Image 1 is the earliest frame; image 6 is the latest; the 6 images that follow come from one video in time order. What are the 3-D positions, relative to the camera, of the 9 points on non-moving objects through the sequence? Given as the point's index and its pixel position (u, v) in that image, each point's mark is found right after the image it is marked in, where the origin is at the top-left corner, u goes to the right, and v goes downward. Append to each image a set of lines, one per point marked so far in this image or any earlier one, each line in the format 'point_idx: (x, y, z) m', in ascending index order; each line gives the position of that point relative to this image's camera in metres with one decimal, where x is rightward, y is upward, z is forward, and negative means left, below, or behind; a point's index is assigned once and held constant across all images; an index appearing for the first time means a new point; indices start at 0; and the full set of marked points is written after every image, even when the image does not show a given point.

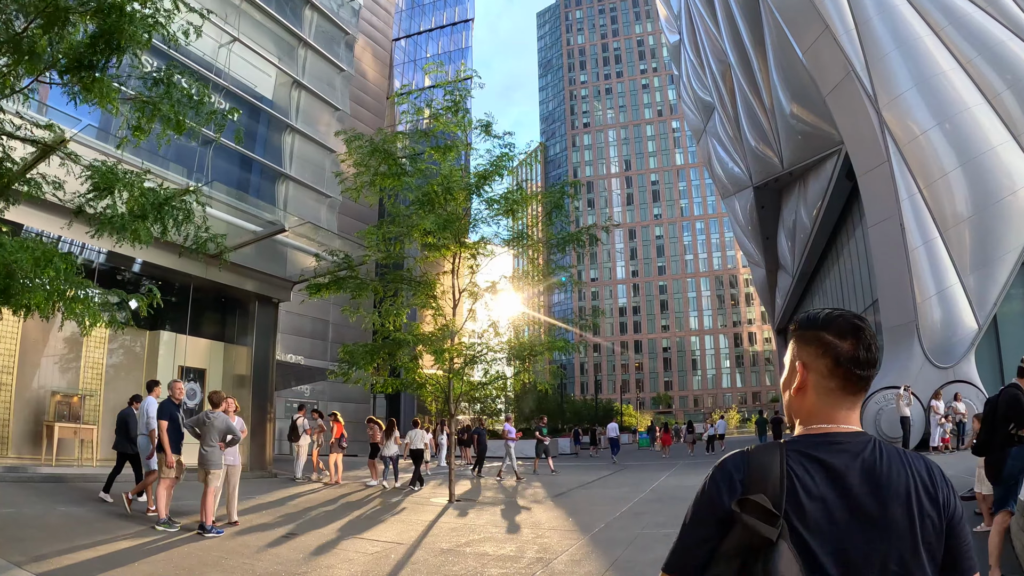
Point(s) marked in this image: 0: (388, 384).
0: (-2.0, -1.8, +12.3) m
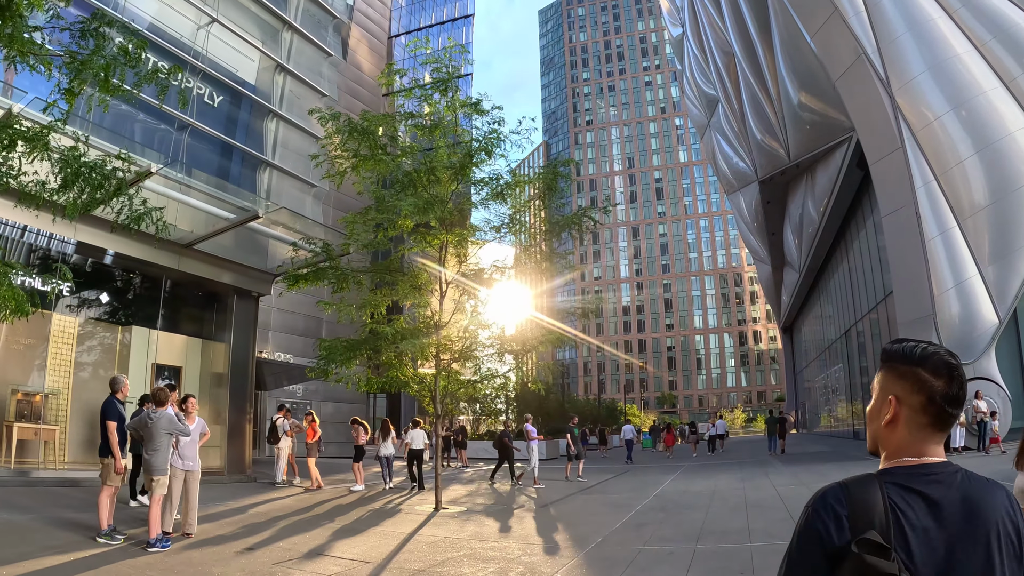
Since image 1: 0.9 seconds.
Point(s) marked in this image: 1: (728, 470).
0: (-2.1, -1.6, +11.4) m
1: (+5.5, -4.6, +17.0) m
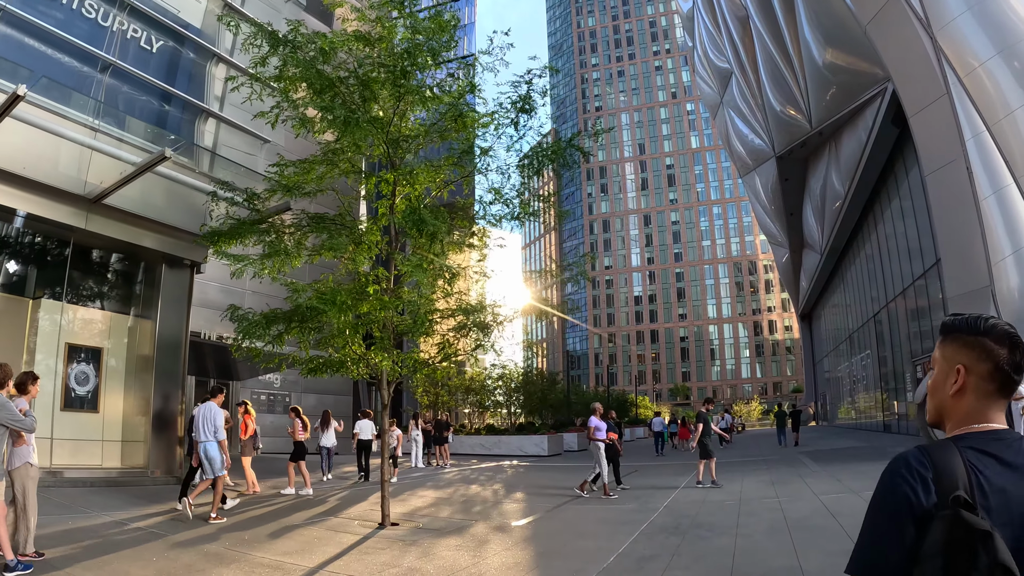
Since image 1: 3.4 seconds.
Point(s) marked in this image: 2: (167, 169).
0: (-2.5, -1.0, +9.0) m
1: (+5.2, -3.9, +14.6) m
2: (-6.4, +2.3, +12.1) m
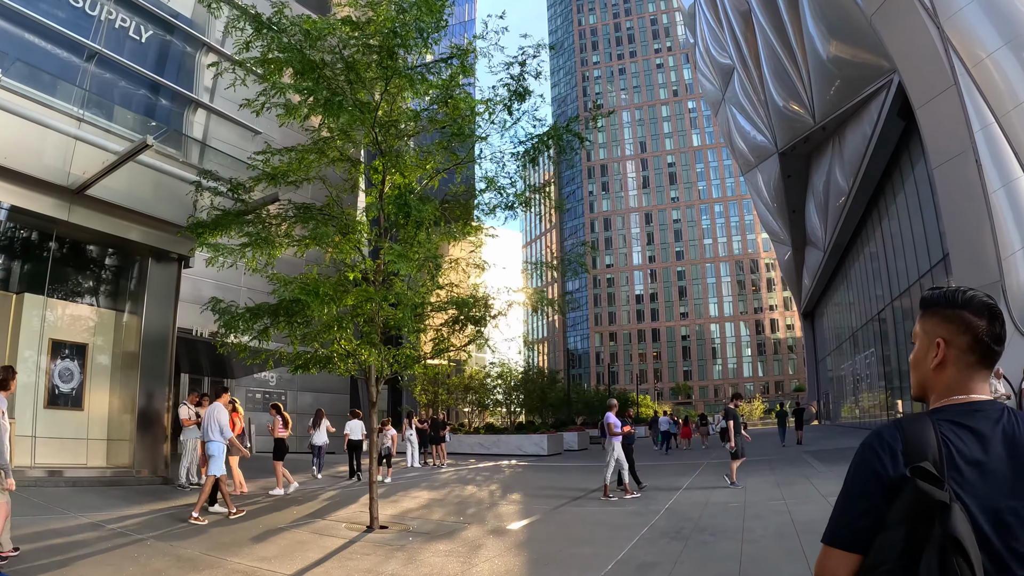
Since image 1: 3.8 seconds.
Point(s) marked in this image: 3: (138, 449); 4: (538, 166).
0: (-2.6, -0.9, +8.7) m
1: (+5.1, -3.8, +14.2) m
2: (-6.5, +2.4, +11.8) m
3: (-7.0, -3.0, +12.6) m
4: (+0.4, +1.8, +9.8) m
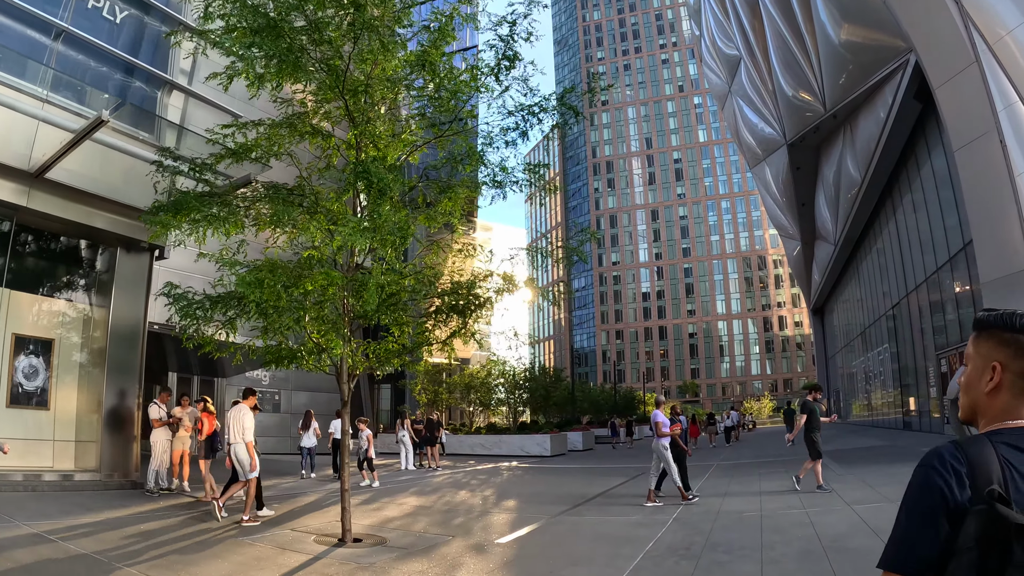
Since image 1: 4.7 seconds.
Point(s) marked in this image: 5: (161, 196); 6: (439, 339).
0: (-2.7, -0.8, +7.9) m
1: (+5.1, -3.6, +13.3) m
2: (-6.6, +2.5, +11.0) m
3: (-7.0, -2.9, +11.8) m
4: (+0.3, +1.9, +9.0) m
5: (-4.5, +1.2, +8.8) m
6: (-0.9, -0.7, +8.7) m
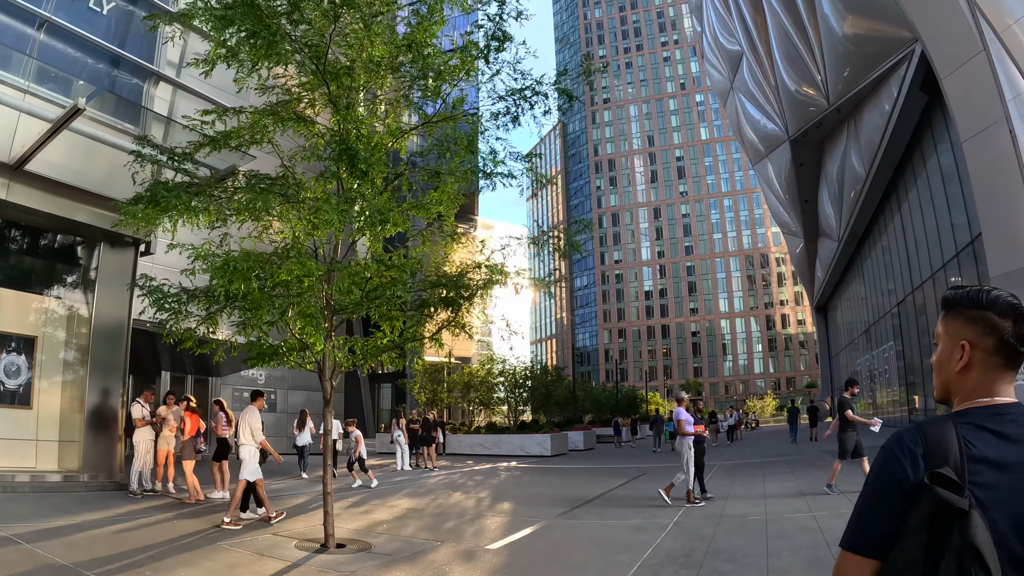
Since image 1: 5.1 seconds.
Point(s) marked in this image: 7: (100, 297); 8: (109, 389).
0: (-2.8, -0.7, +7.5) m
1: (+5.0, -3.5, +12.9) m
2: (-6.7, +2.5, +10.7) m
3: (-7.1, -2.8, +11.5) m
4: (+0.2, +2.0, +8.6) m
5: (-4.6, +1.3, +8.5) m
6: (-1.0, -0.6, +8.3) m
7: (-7.2, -0.2, +12.1) m
8: (-6.9, -1.8, +11.9) m
